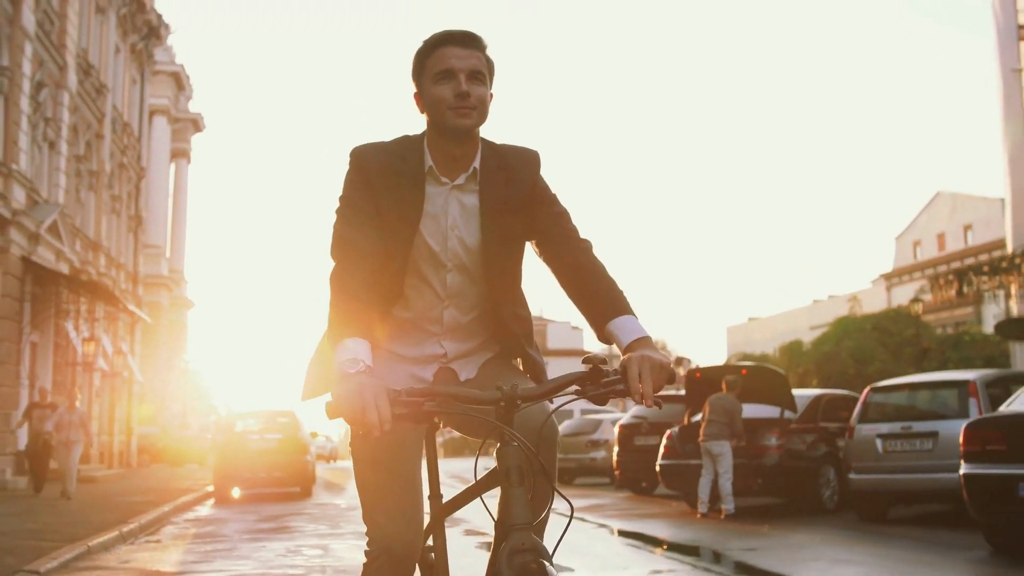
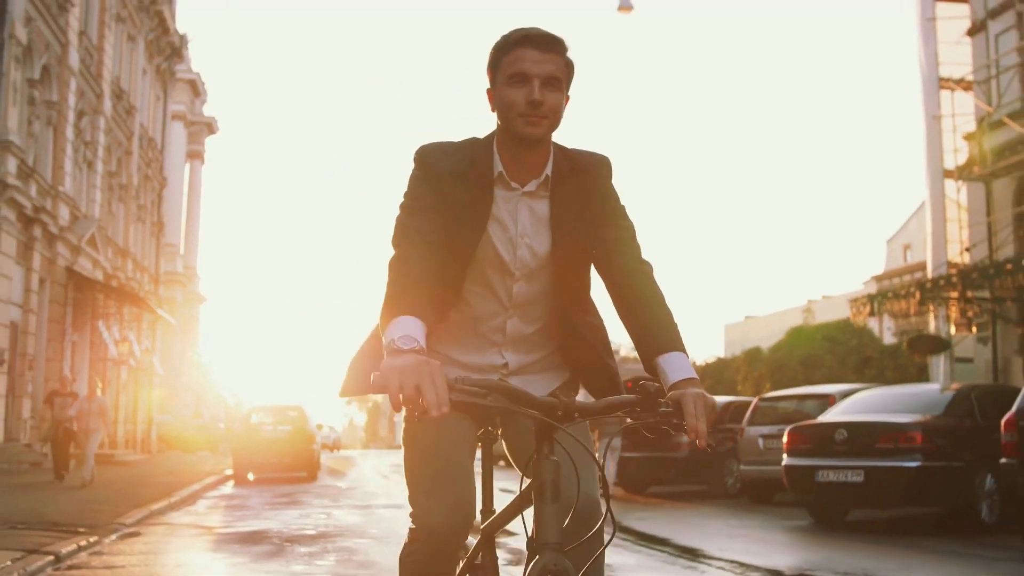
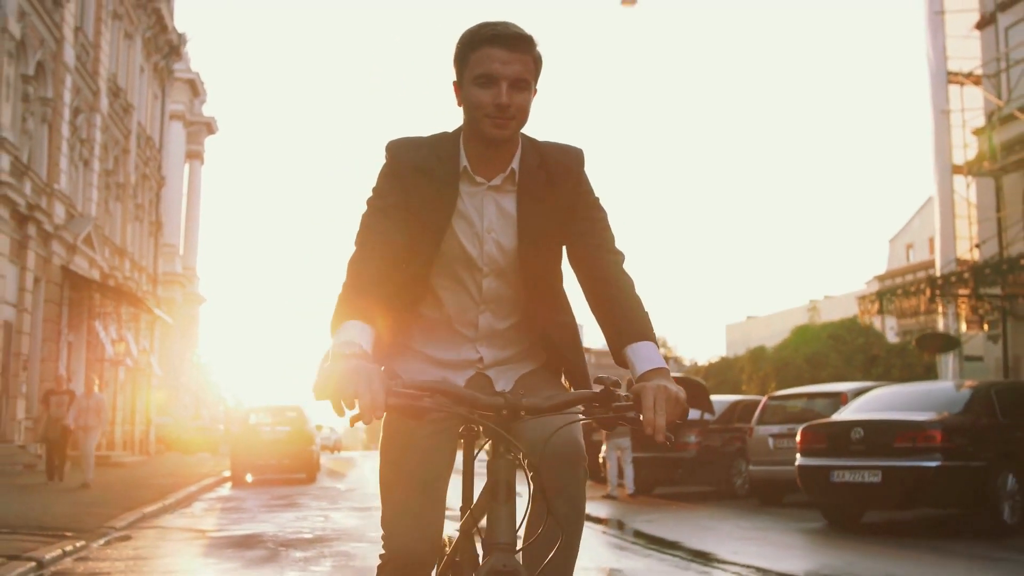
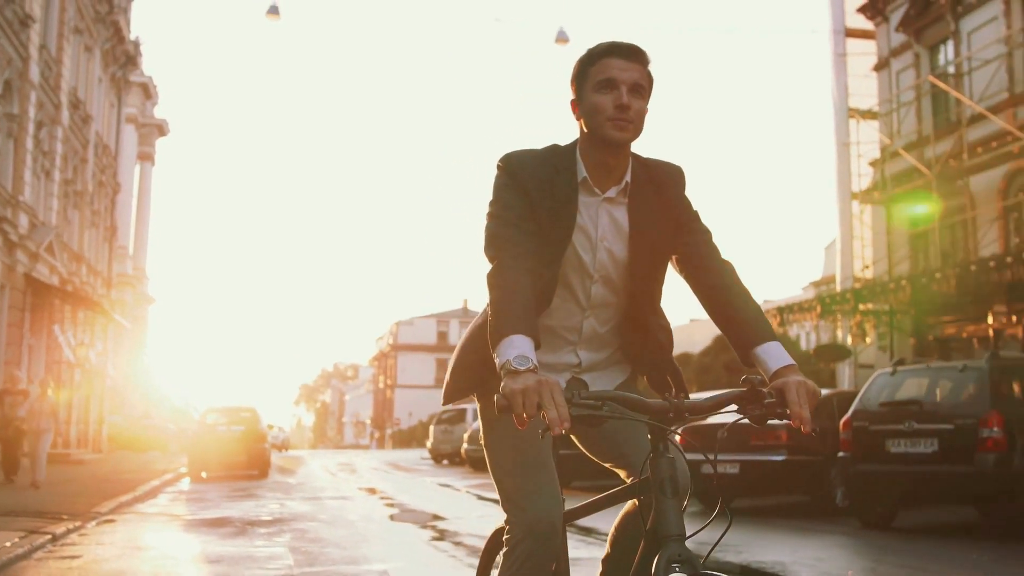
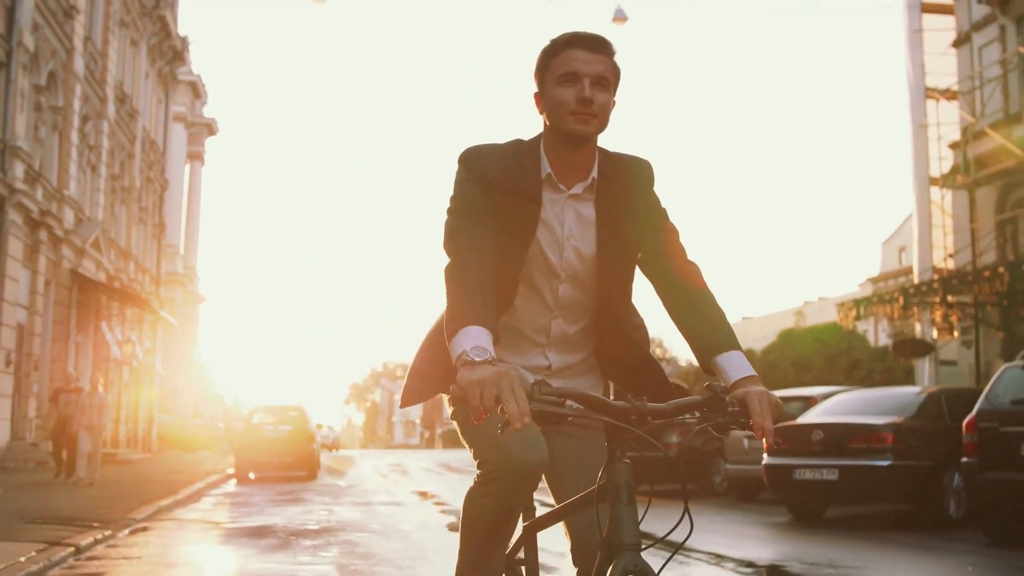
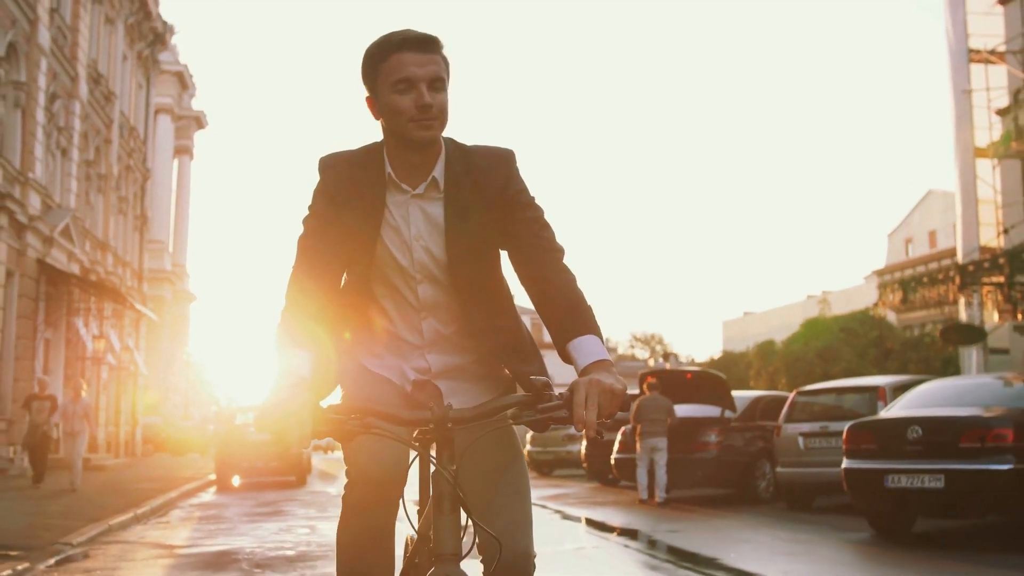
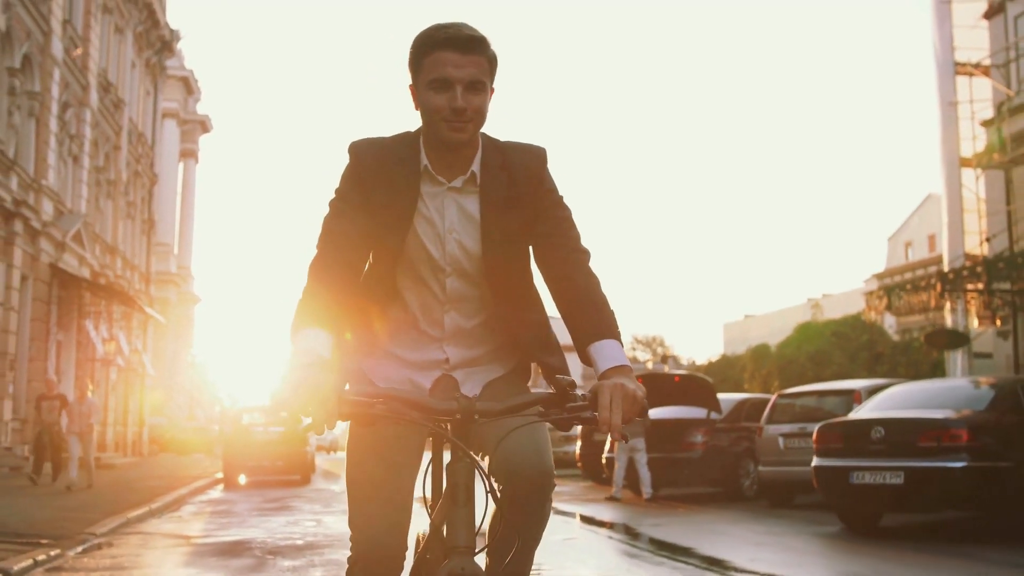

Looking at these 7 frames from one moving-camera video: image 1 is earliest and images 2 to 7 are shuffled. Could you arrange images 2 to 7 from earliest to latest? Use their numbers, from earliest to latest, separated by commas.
6, 7, 3, 2, 5, 4
